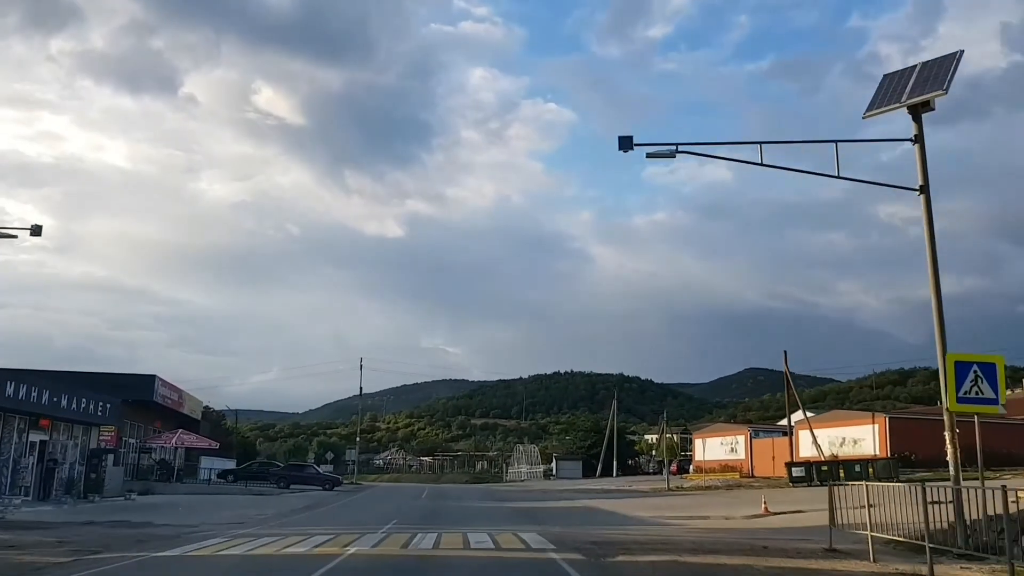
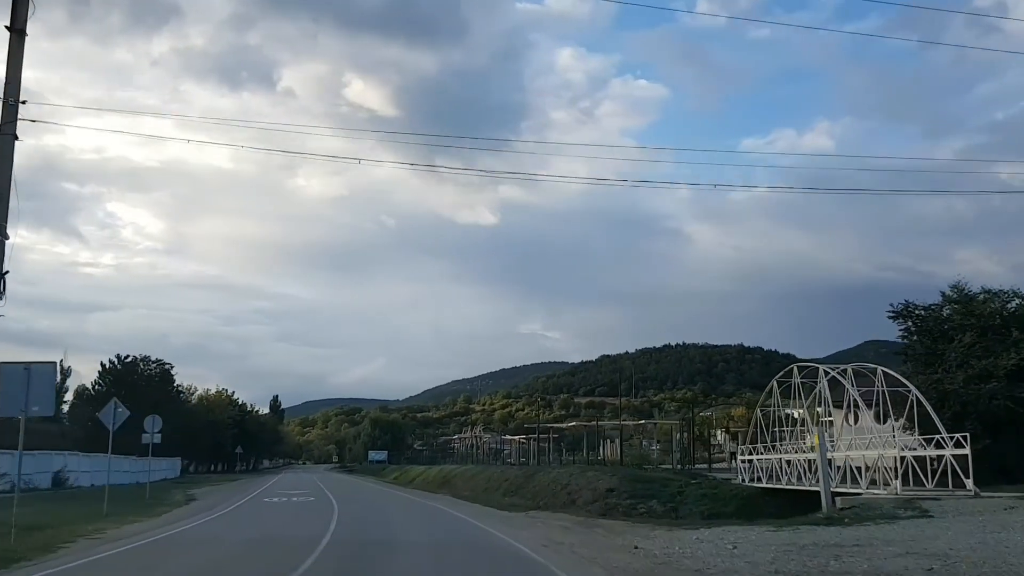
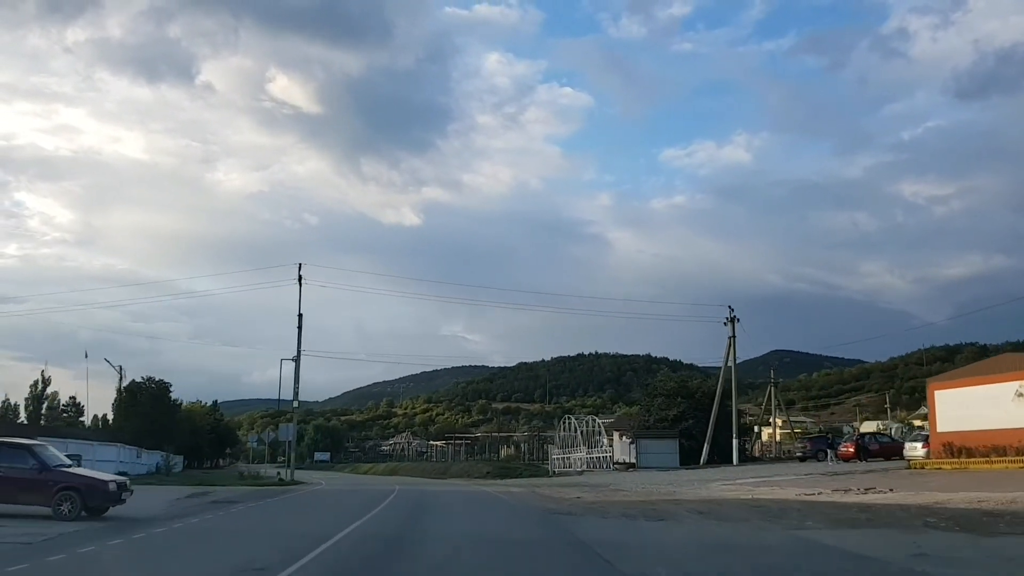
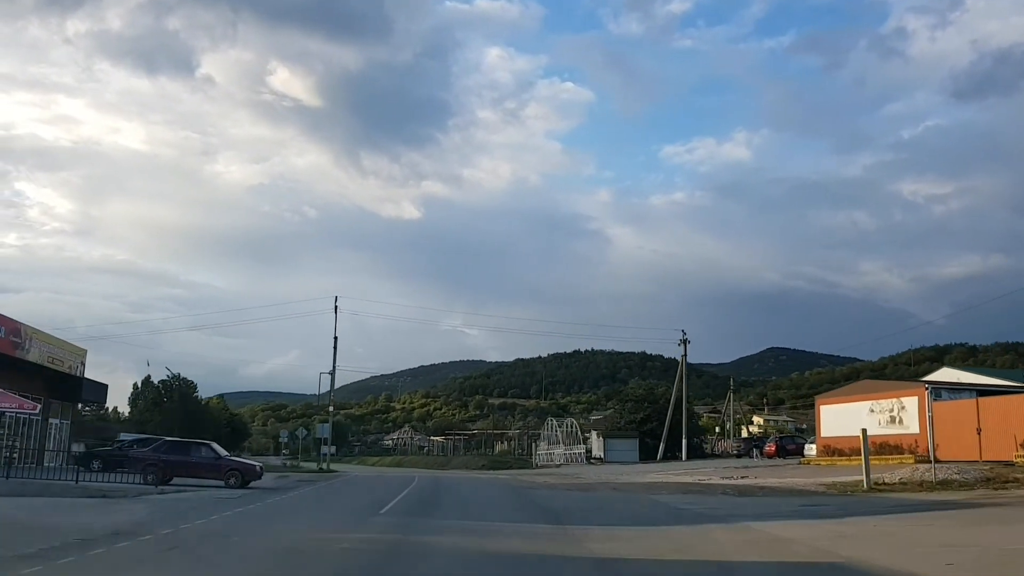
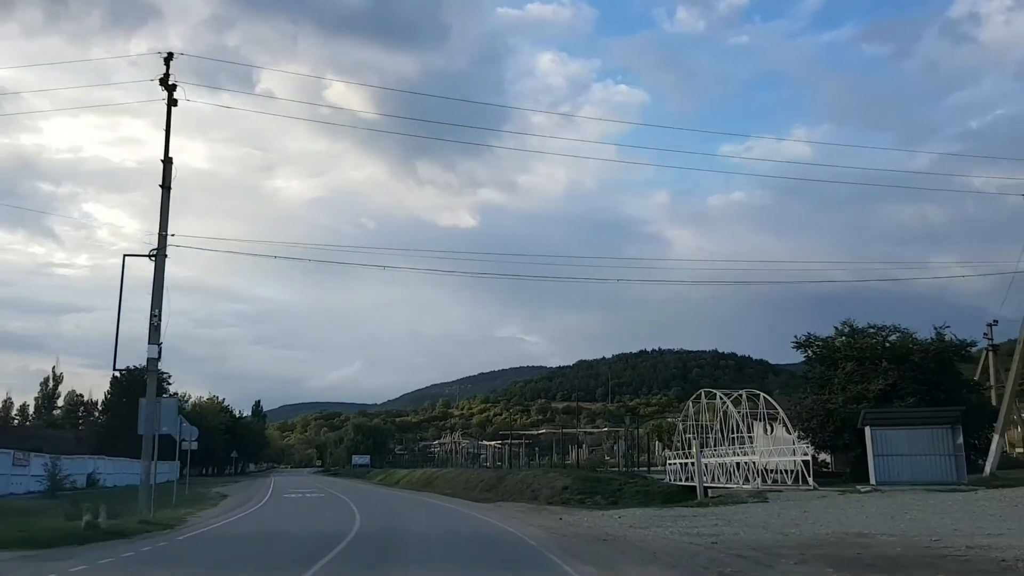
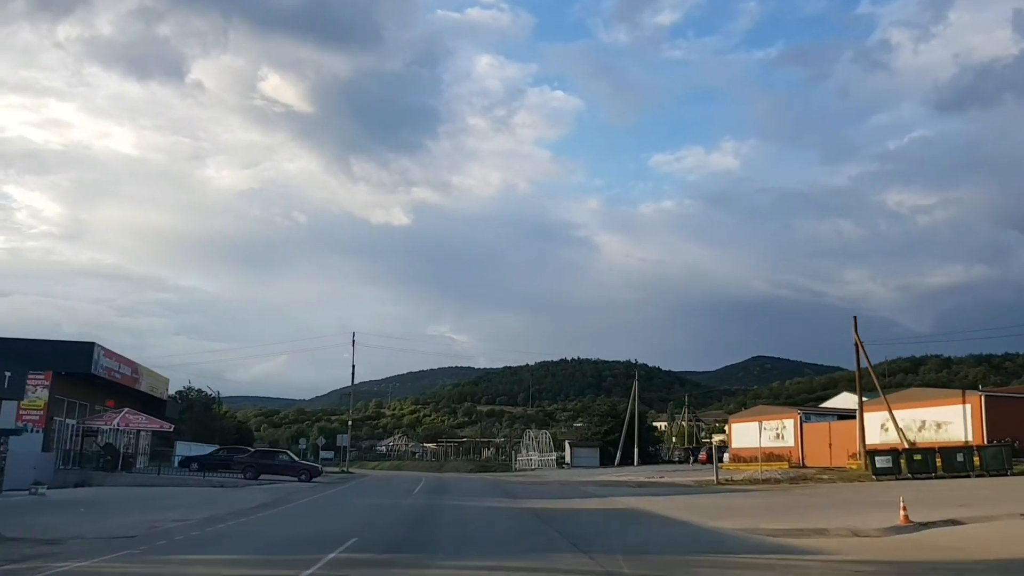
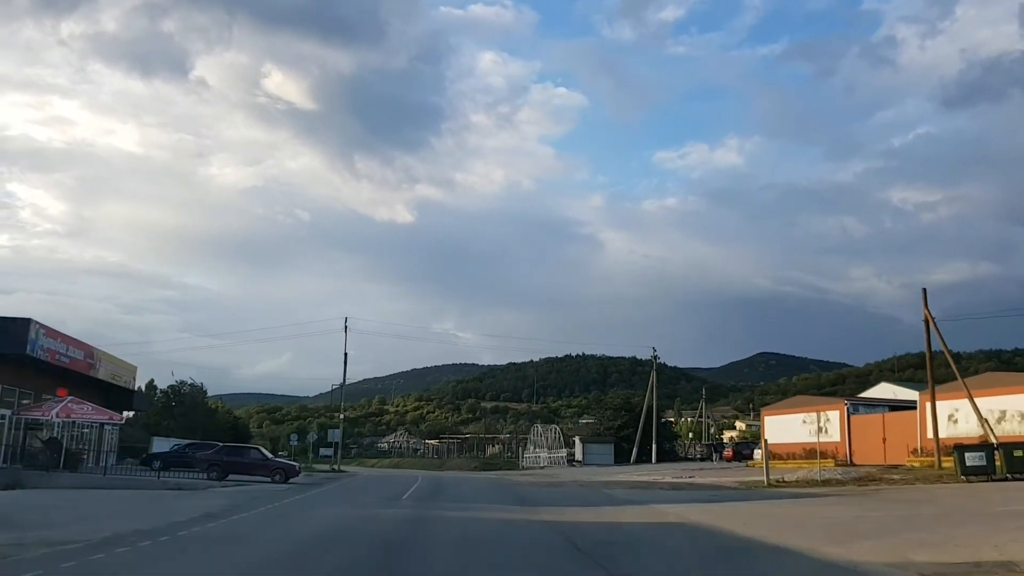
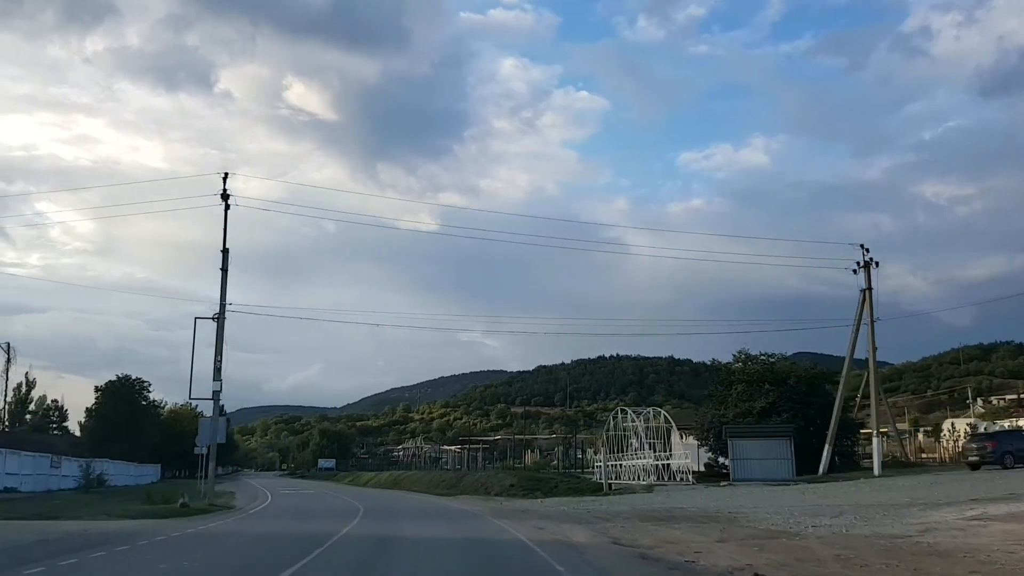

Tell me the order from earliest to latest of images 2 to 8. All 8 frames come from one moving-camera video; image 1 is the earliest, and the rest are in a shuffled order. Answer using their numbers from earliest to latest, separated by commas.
6, 7, 4, 3, 8, 5, 2
